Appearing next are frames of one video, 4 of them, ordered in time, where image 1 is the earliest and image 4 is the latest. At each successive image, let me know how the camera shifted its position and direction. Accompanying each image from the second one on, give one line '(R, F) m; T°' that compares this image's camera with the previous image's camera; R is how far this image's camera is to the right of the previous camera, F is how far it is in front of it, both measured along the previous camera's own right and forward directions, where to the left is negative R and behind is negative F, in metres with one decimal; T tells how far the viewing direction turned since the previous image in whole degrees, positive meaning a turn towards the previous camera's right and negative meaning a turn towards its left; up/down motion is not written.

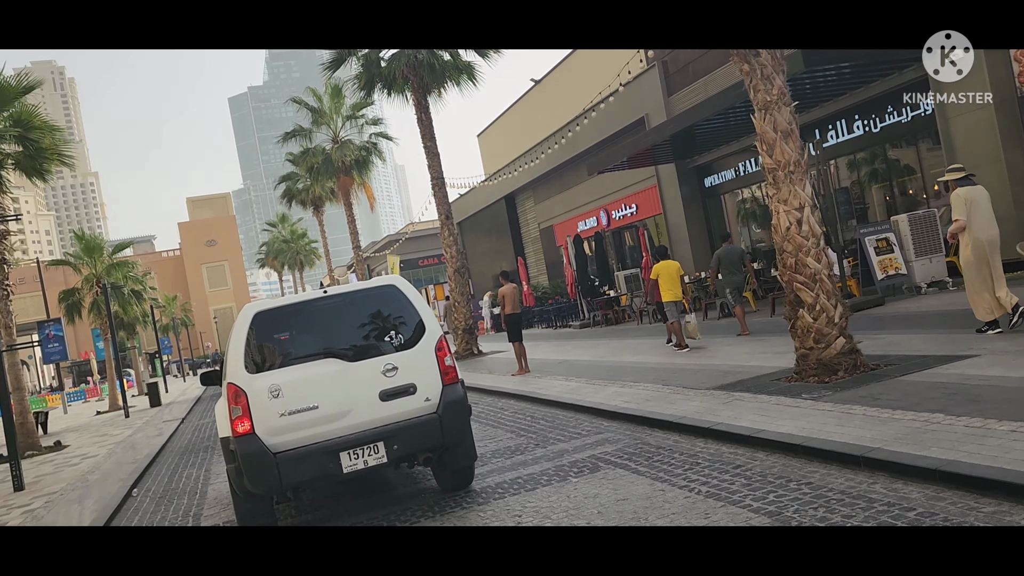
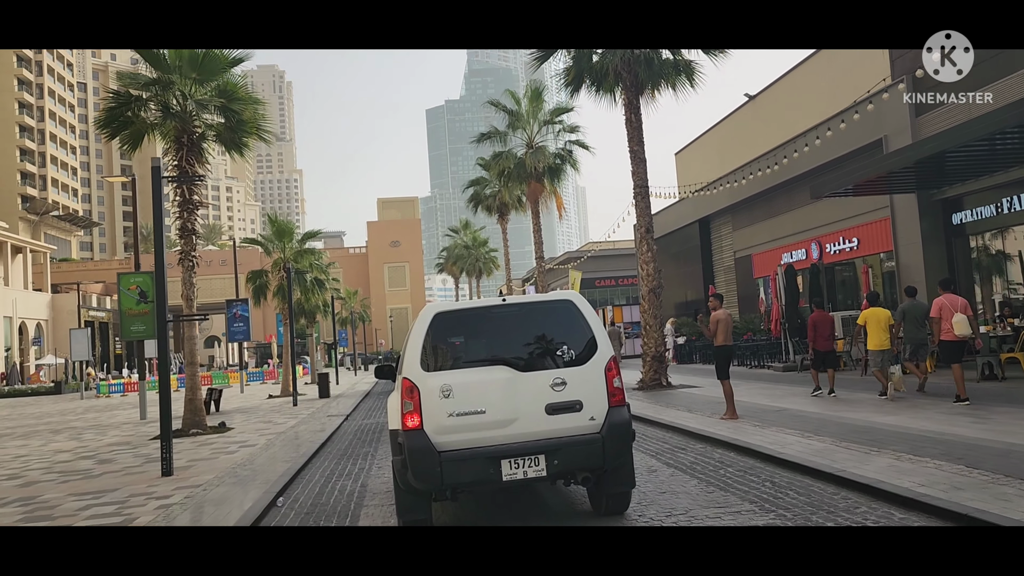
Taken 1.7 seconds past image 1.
(-0.7, +1.9) m; -11°
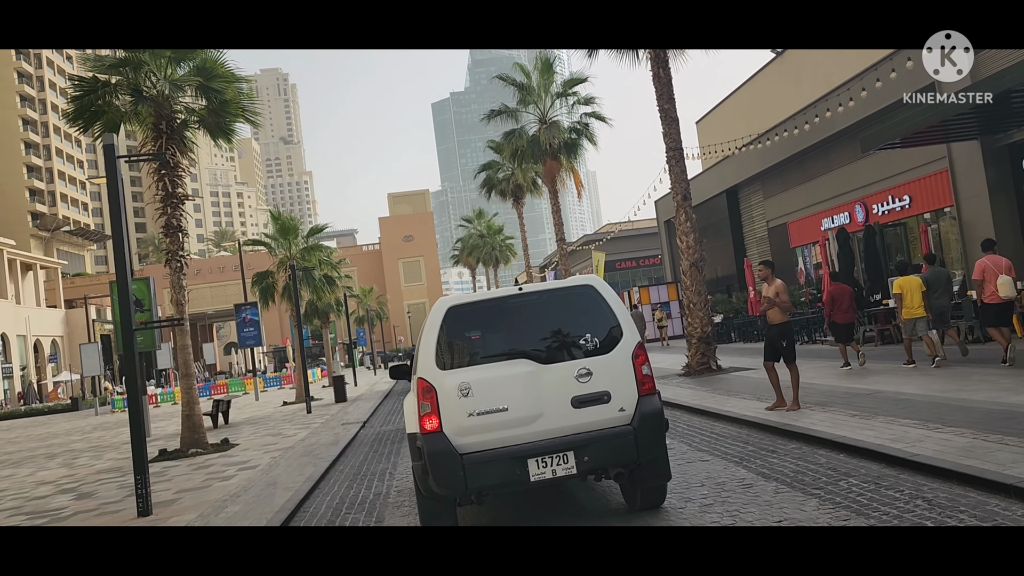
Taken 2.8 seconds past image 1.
(-0.2, +1.8) m; -1°
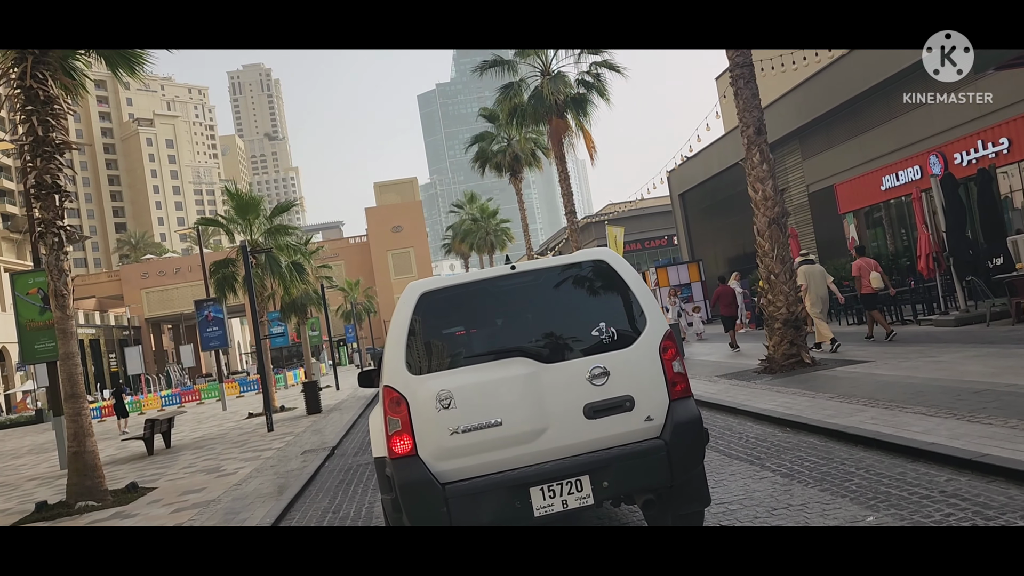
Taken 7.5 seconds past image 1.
(-0.3, +4.3) m; +1°
